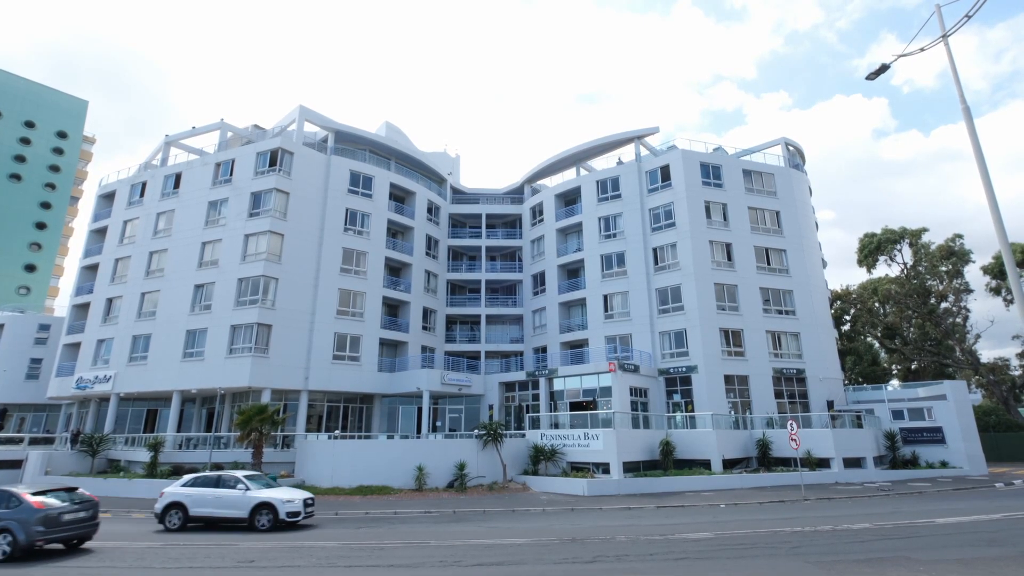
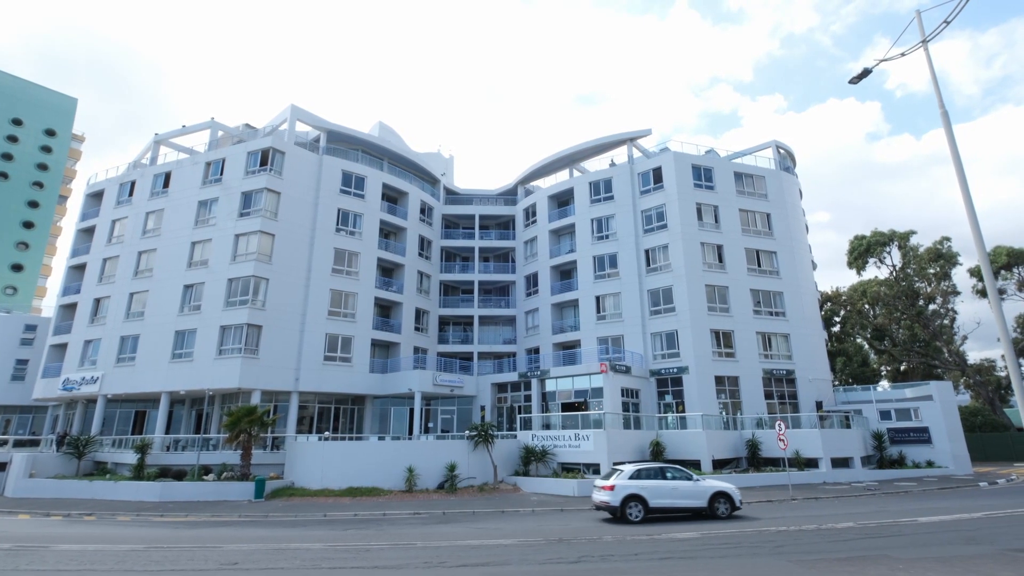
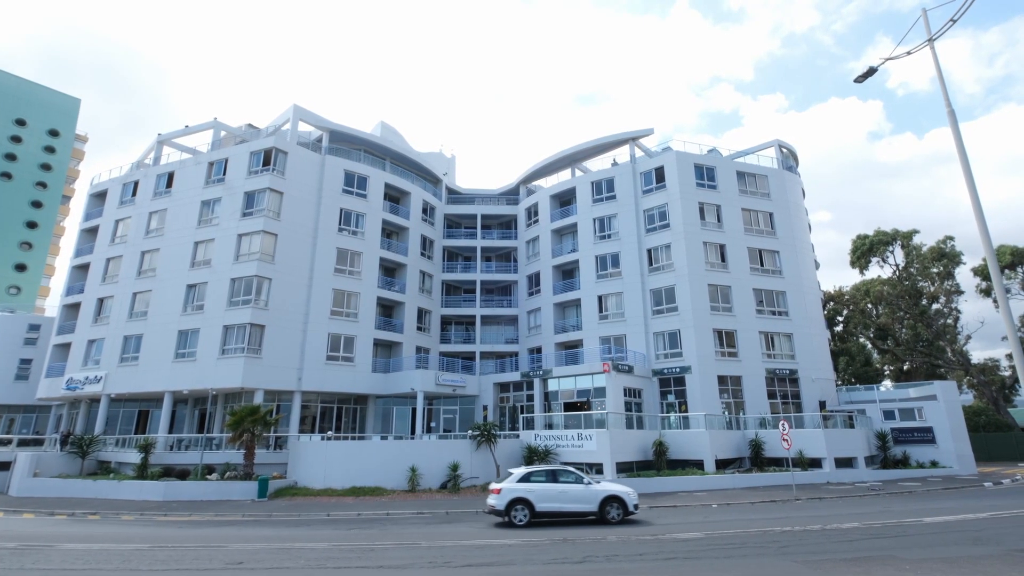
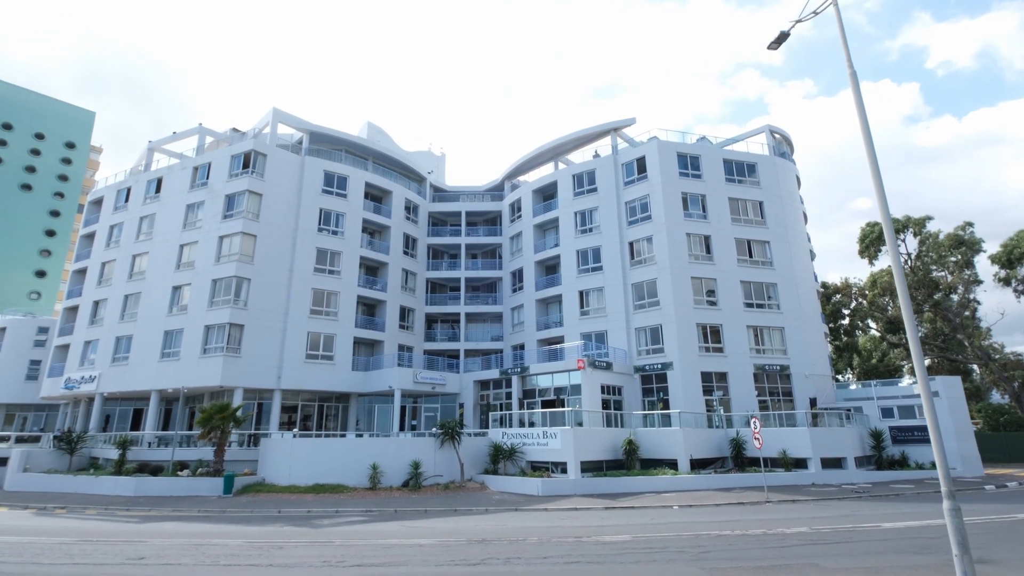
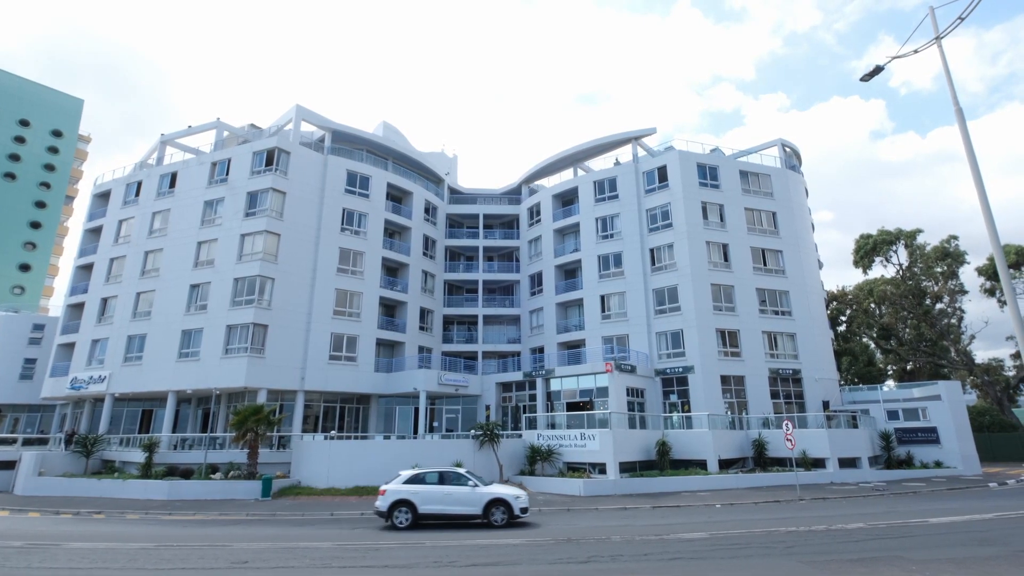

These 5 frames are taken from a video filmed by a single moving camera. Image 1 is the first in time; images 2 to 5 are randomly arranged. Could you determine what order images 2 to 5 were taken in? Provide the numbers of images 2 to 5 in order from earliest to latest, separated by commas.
5, 3, 2, 4
